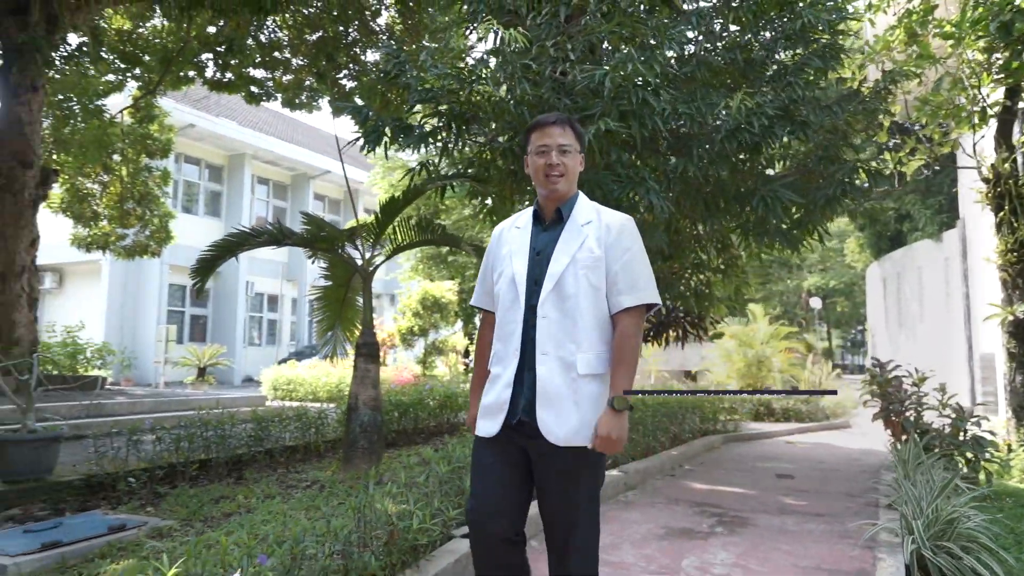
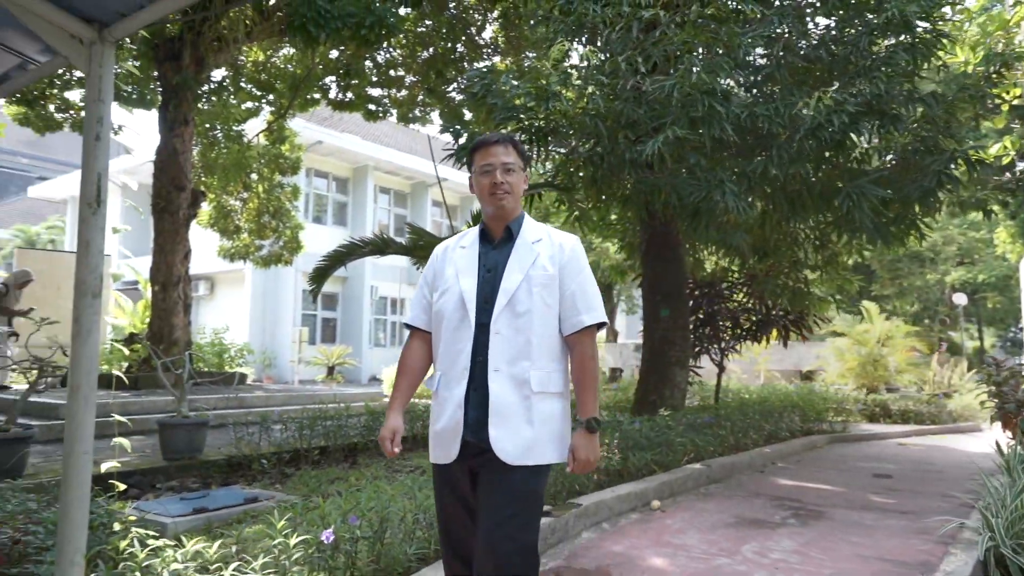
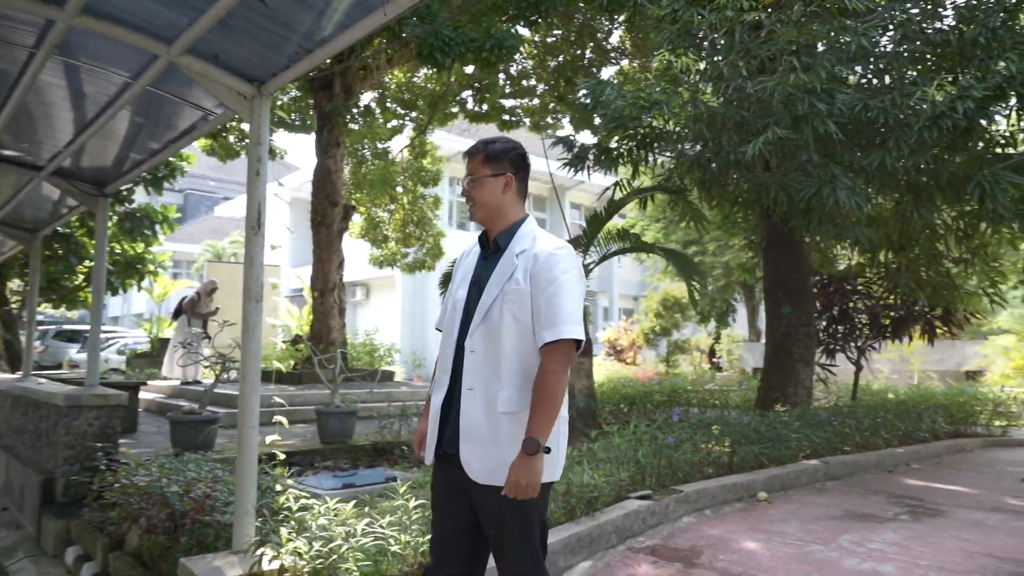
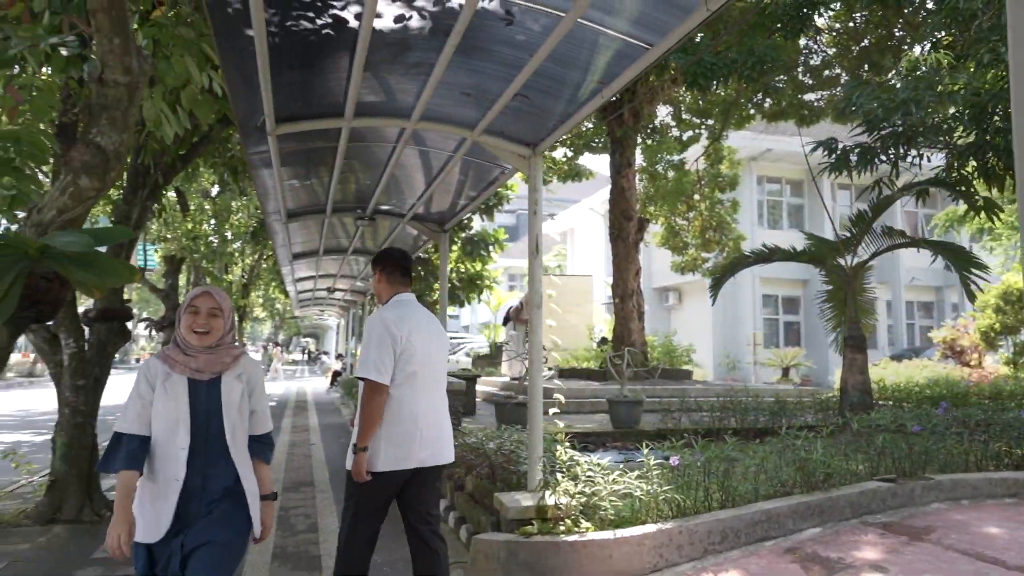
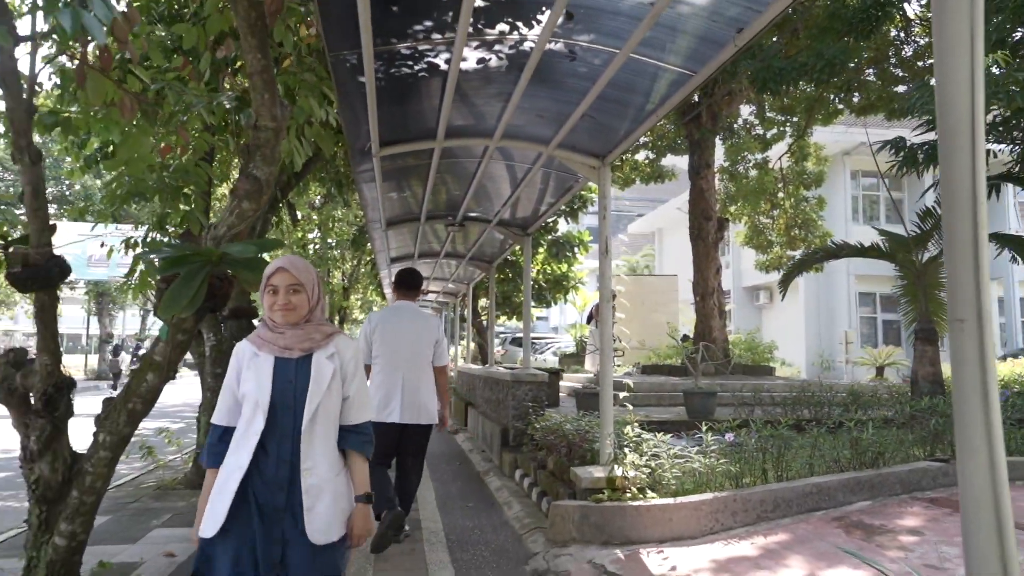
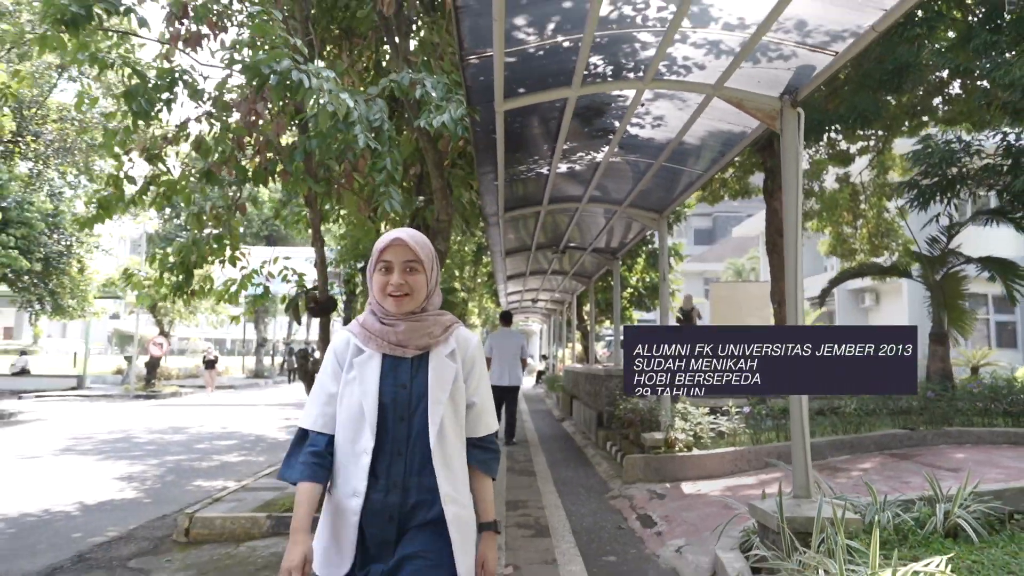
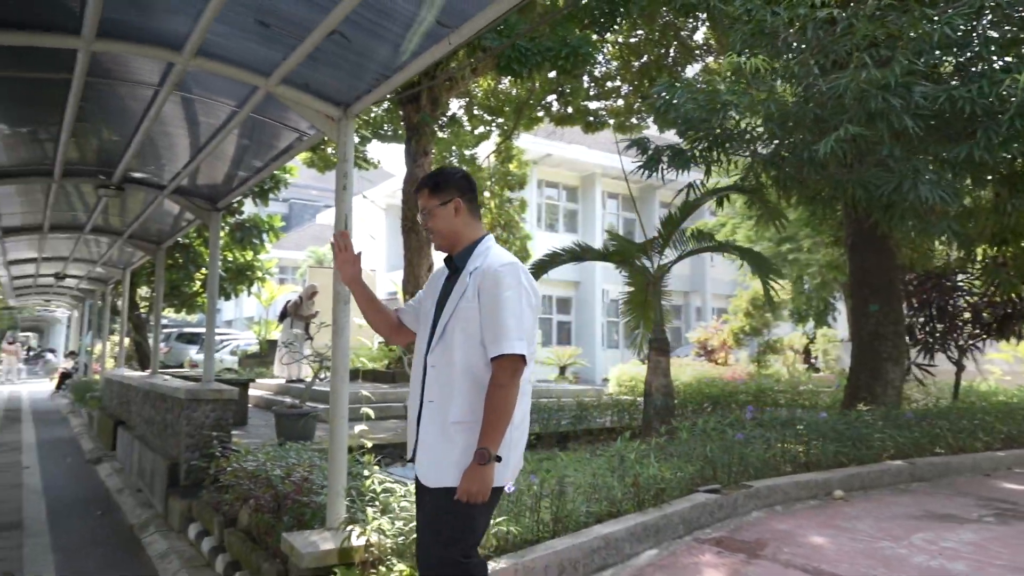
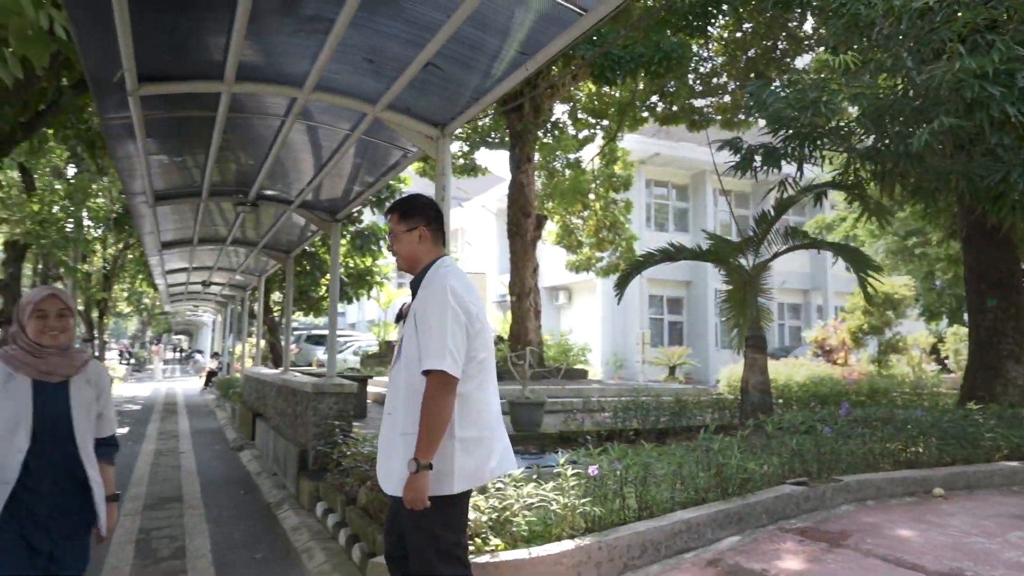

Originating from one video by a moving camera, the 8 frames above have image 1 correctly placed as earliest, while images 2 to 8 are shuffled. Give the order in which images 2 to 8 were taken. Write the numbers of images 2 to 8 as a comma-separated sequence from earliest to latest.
2, 3, 7, 8, 4, 5, 6
